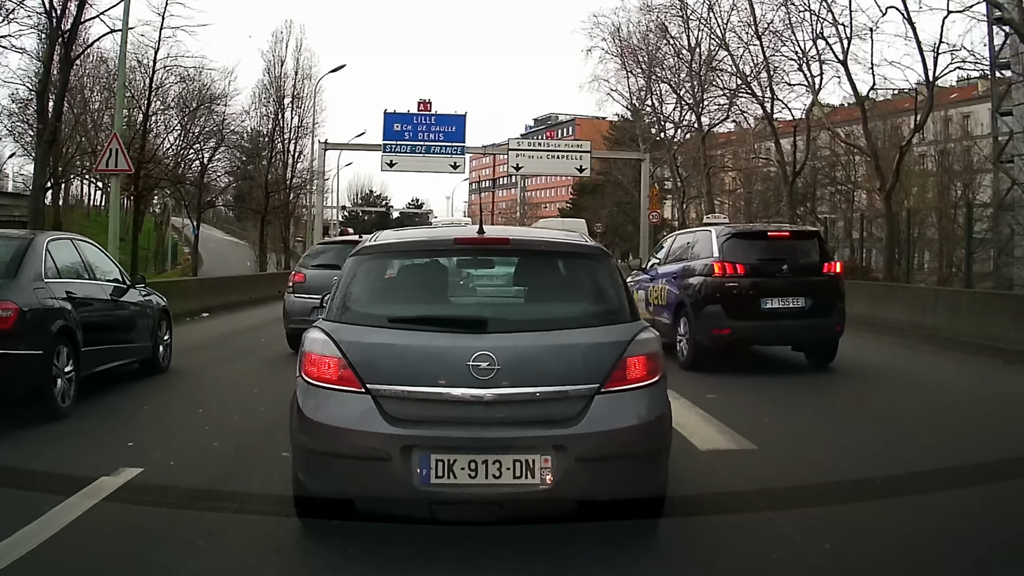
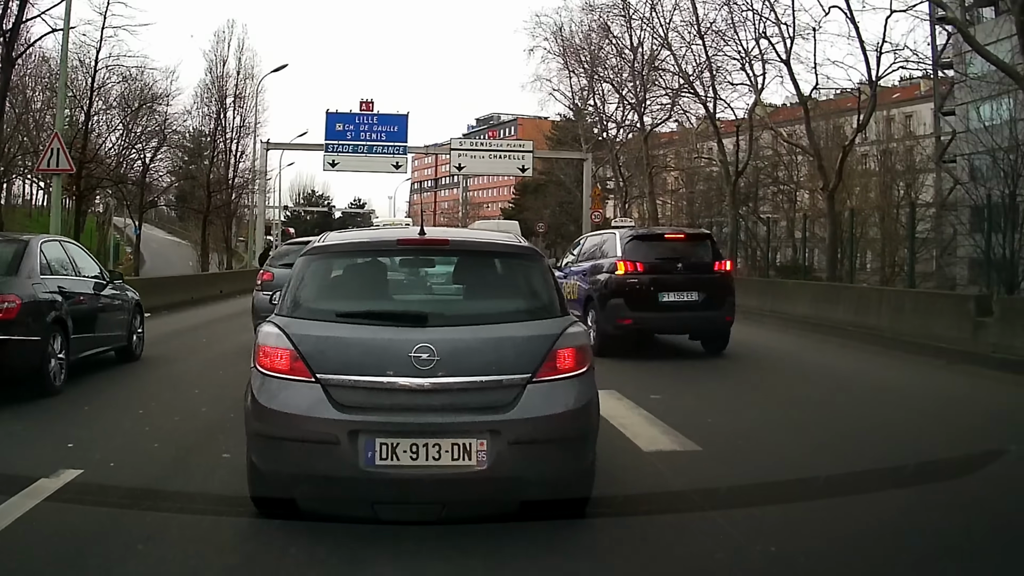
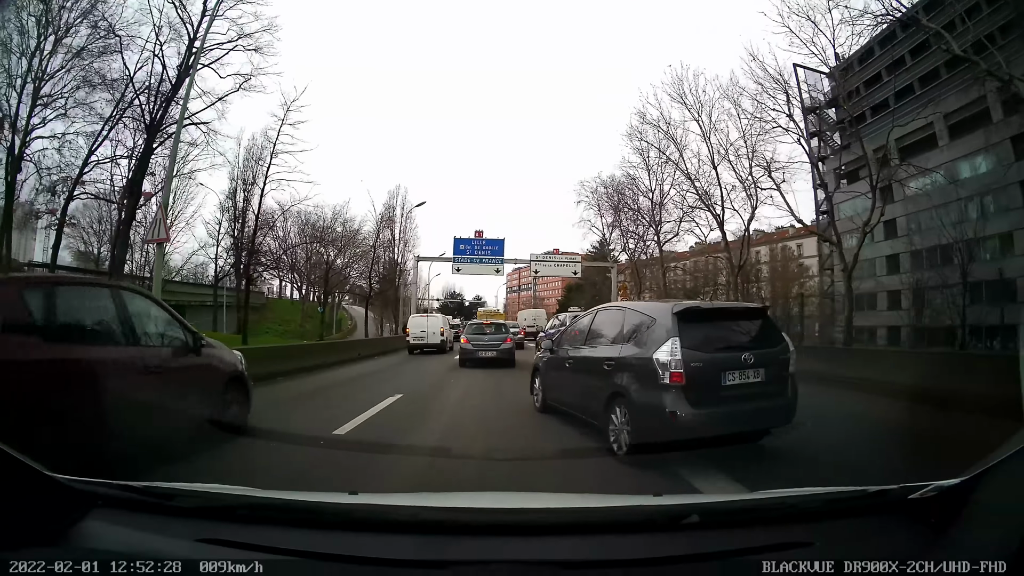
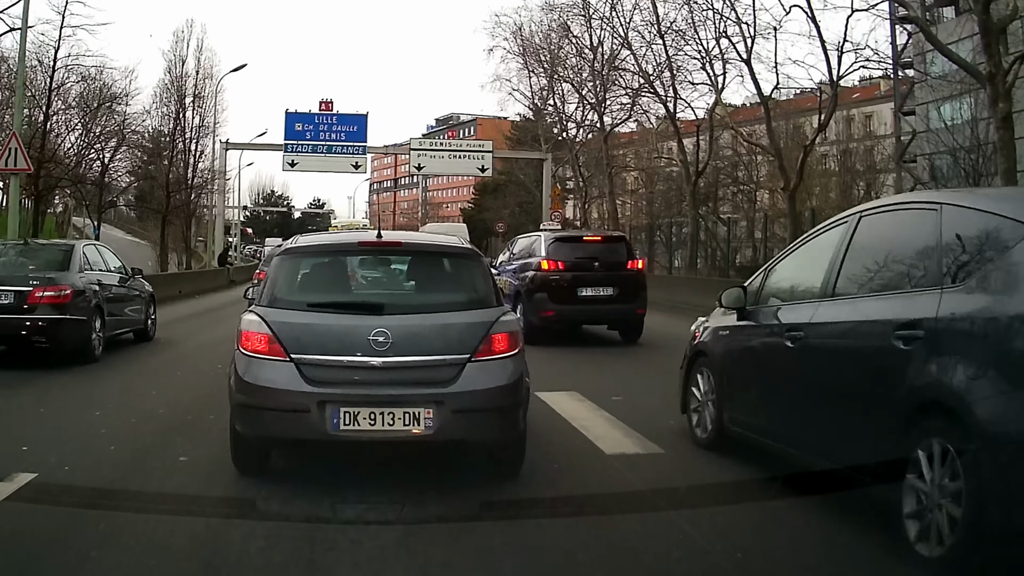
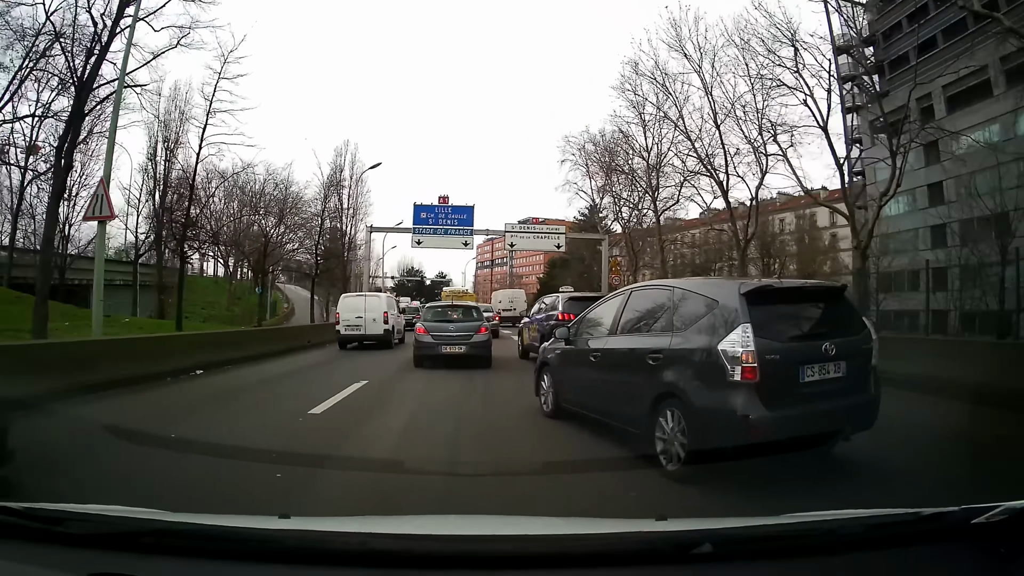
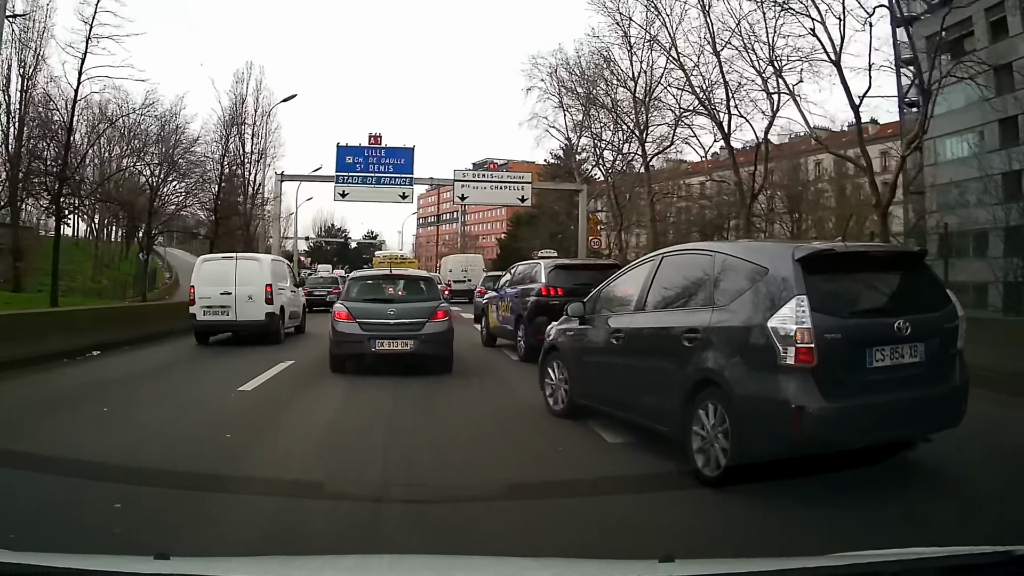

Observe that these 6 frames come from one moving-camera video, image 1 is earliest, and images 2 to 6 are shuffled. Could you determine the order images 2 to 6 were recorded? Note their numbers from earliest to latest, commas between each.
2, 4, 6, 5, 3
